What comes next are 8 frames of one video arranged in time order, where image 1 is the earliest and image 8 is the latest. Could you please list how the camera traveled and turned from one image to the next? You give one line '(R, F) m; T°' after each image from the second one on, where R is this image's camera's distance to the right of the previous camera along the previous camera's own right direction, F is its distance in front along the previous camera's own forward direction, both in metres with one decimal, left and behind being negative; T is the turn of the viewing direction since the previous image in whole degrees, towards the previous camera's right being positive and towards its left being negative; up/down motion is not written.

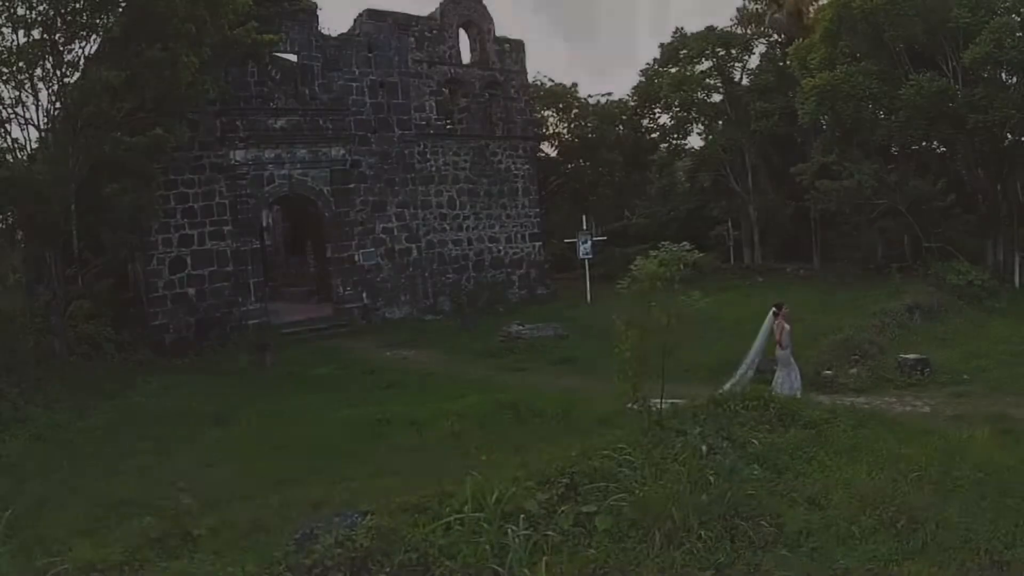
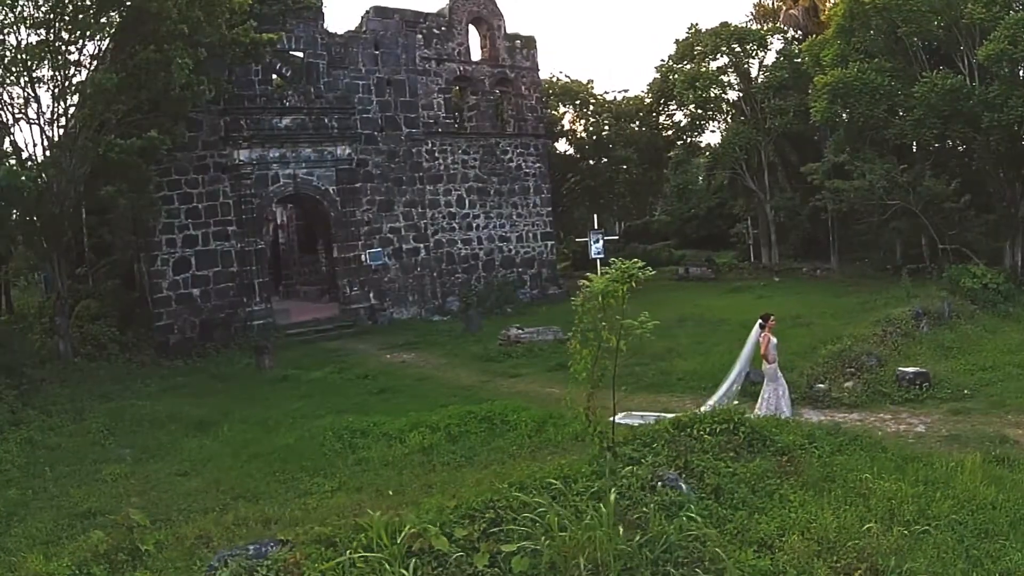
(+0.6, +0.3) m; -2°
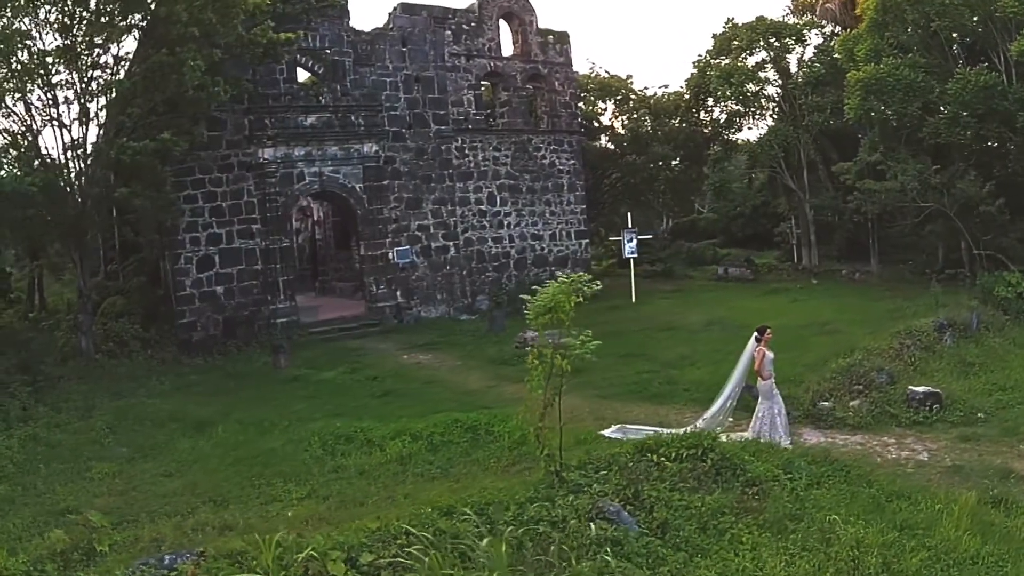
(+0.8, +0.3) m; -4°
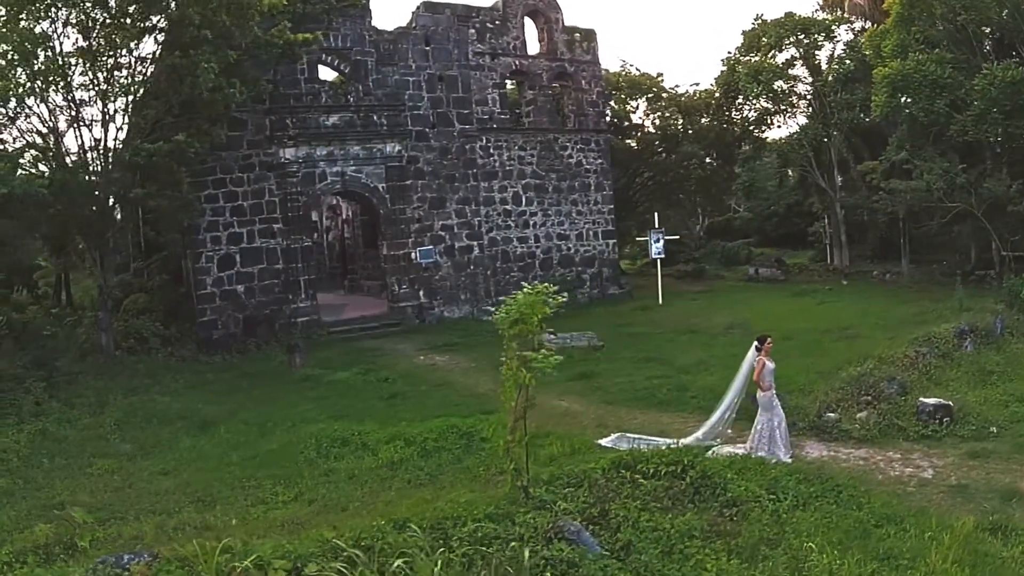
(+0.5, +0.2) m; -3°
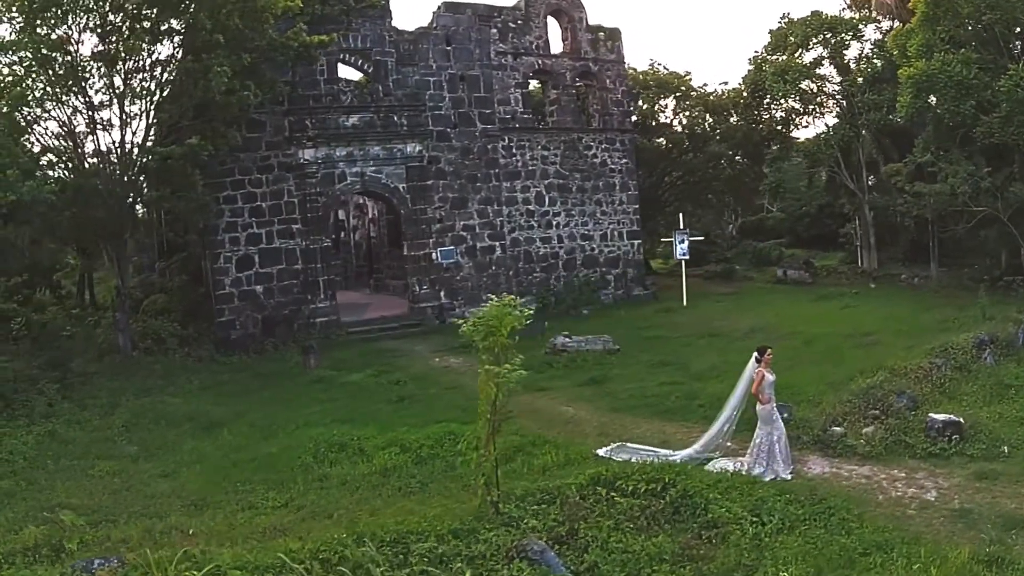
(+0.5, +0.1) m; -3°
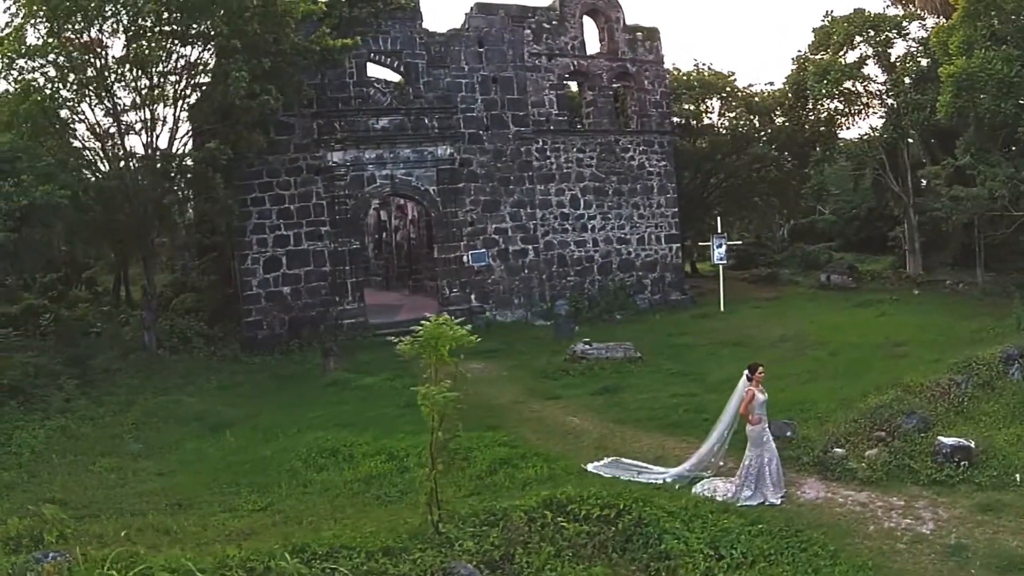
(+0.8, +0.2) m; -4°
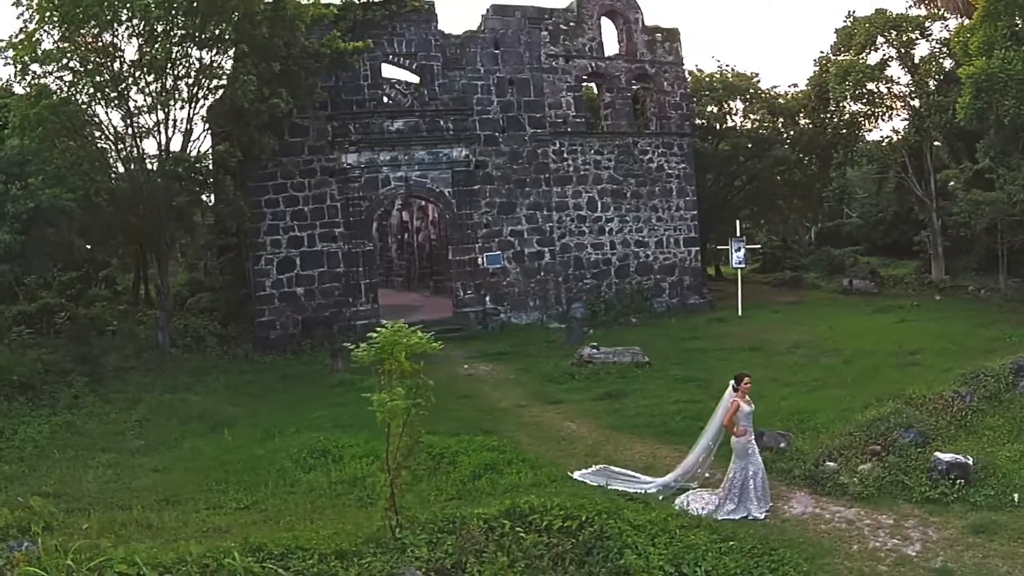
(+0.5, +0.1) m; -2°
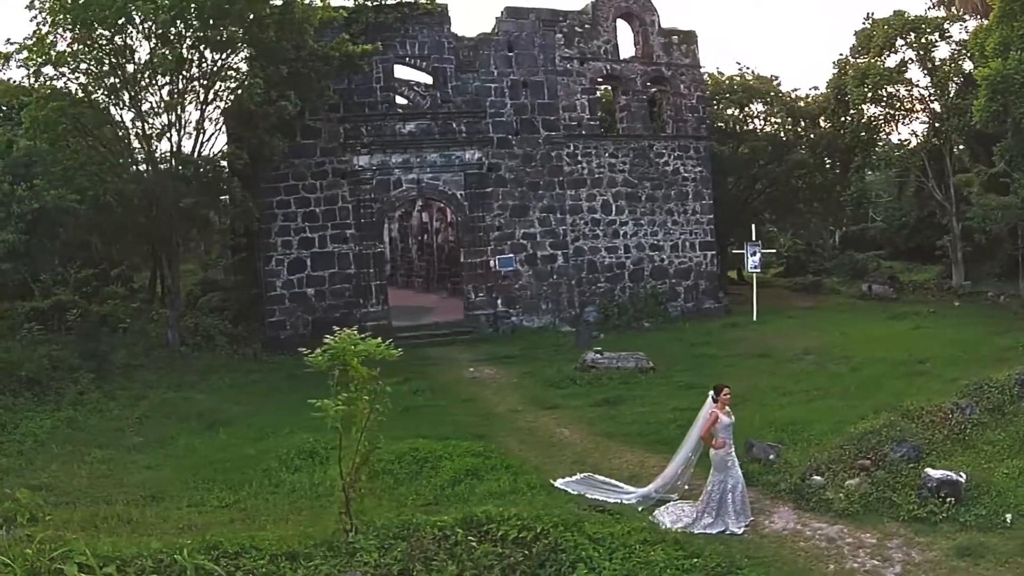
(+0.5, +0.1) m; -2°
